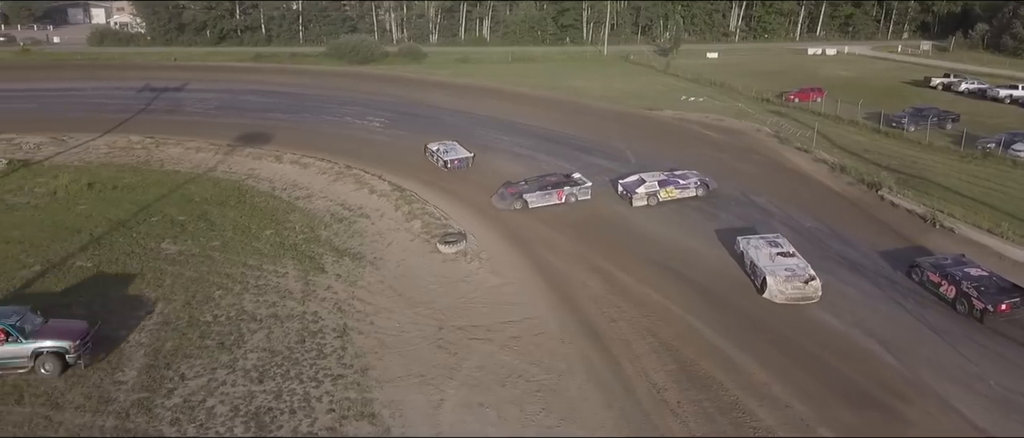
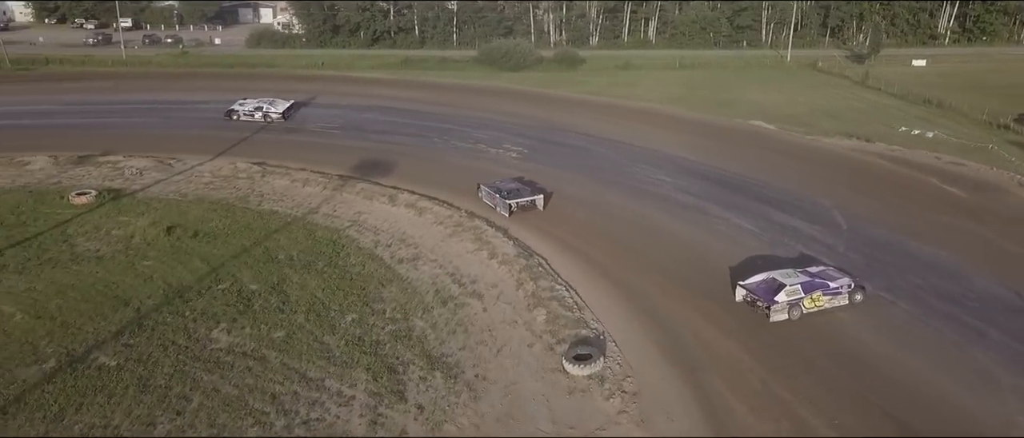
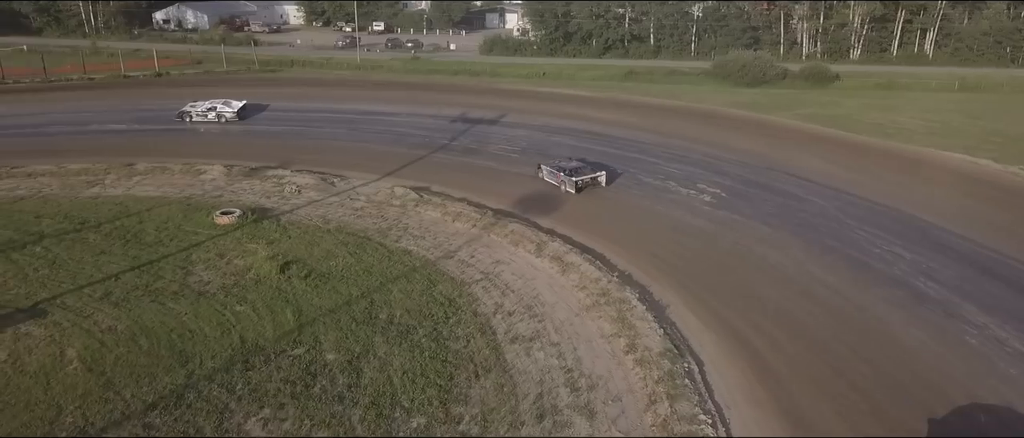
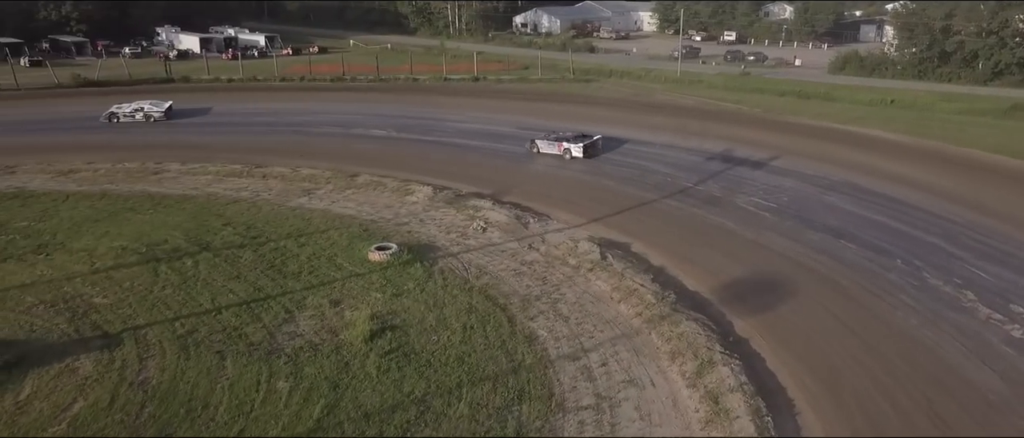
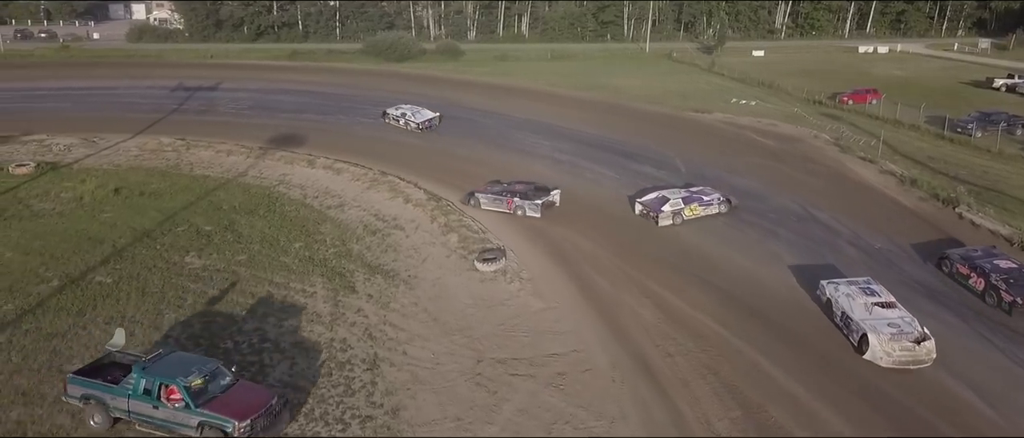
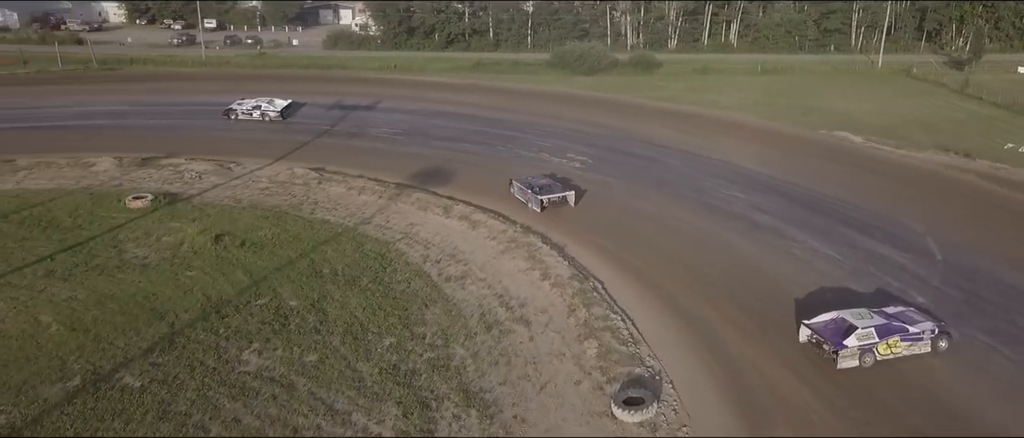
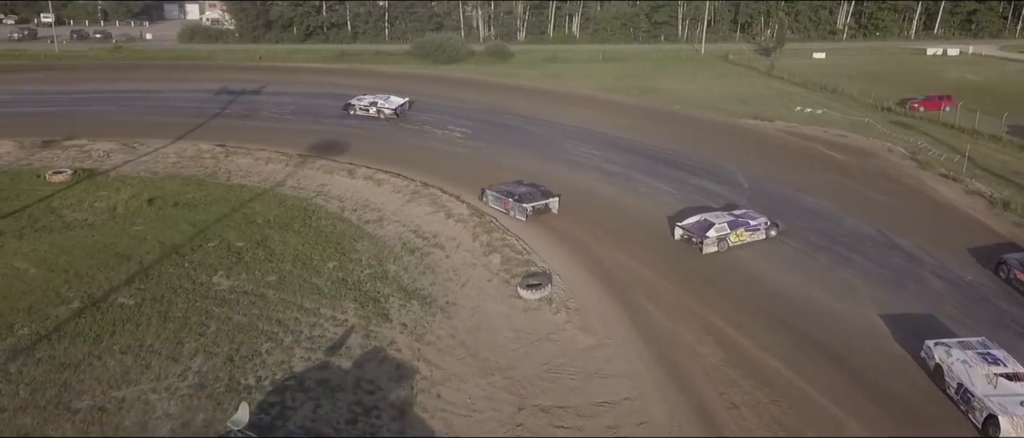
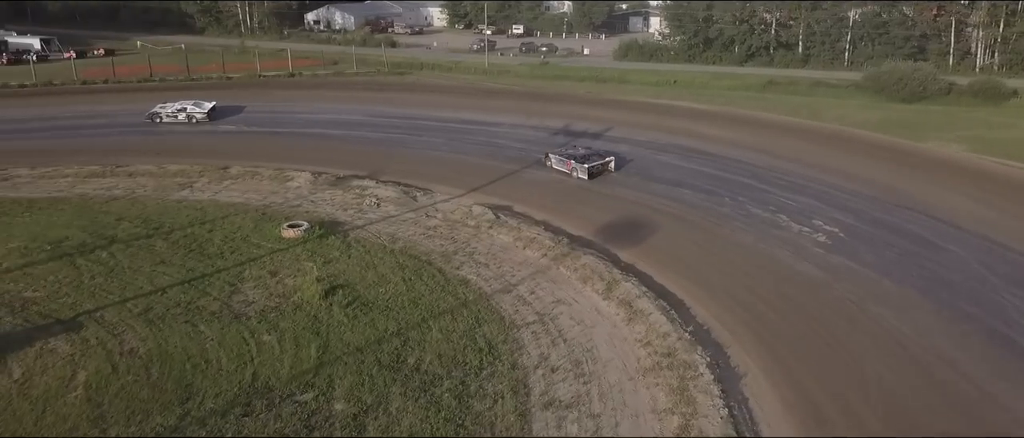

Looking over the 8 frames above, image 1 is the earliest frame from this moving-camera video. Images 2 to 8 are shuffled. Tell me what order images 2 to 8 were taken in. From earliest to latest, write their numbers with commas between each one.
5, 7, 2, 6, 3, 8, 4
